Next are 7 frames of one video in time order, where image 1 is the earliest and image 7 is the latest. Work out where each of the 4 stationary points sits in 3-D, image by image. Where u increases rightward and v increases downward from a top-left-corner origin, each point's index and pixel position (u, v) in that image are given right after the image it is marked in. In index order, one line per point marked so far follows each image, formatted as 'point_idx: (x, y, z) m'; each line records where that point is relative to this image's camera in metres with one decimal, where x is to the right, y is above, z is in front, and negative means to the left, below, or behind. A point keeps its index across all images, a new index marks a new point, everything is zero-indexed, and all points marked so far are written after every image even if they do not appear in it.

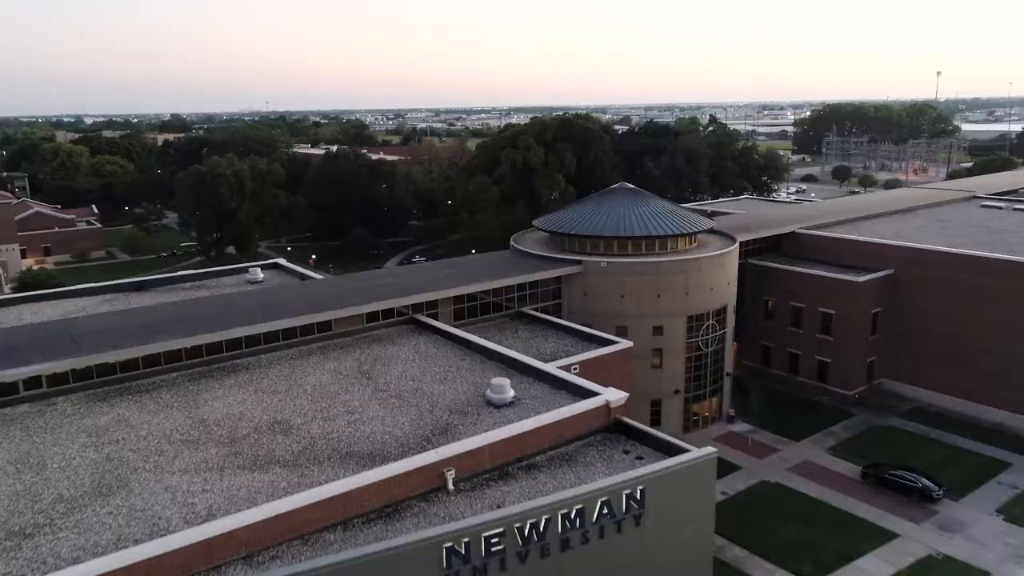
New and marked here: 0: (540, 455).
0: (+0.6, -3.6, +19.8) m
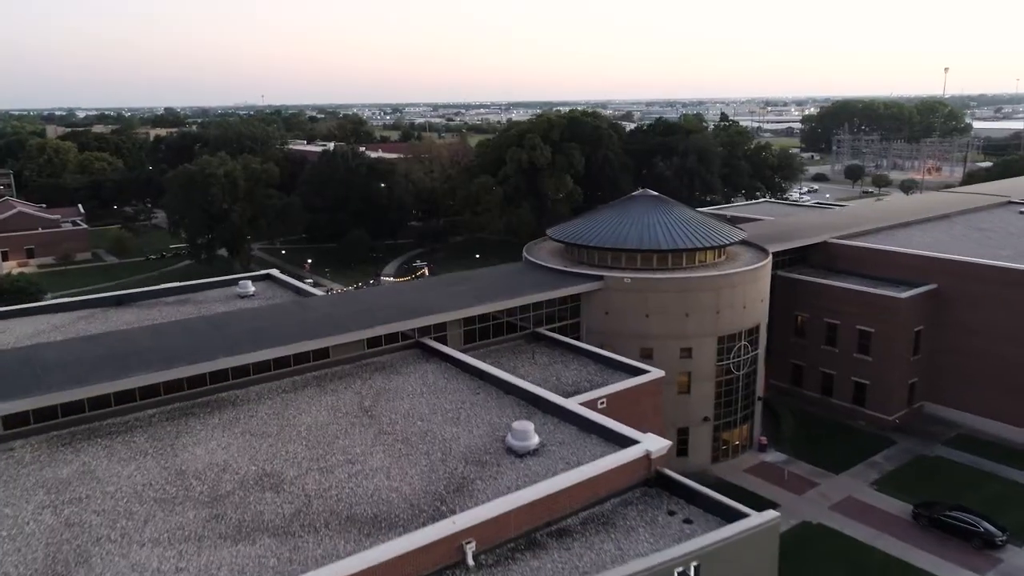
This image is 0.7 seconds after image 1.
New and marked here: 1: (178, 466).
0: (+1.1, -4.3, +17.1) m
1: (-6.7, -3.6, +18.4) m
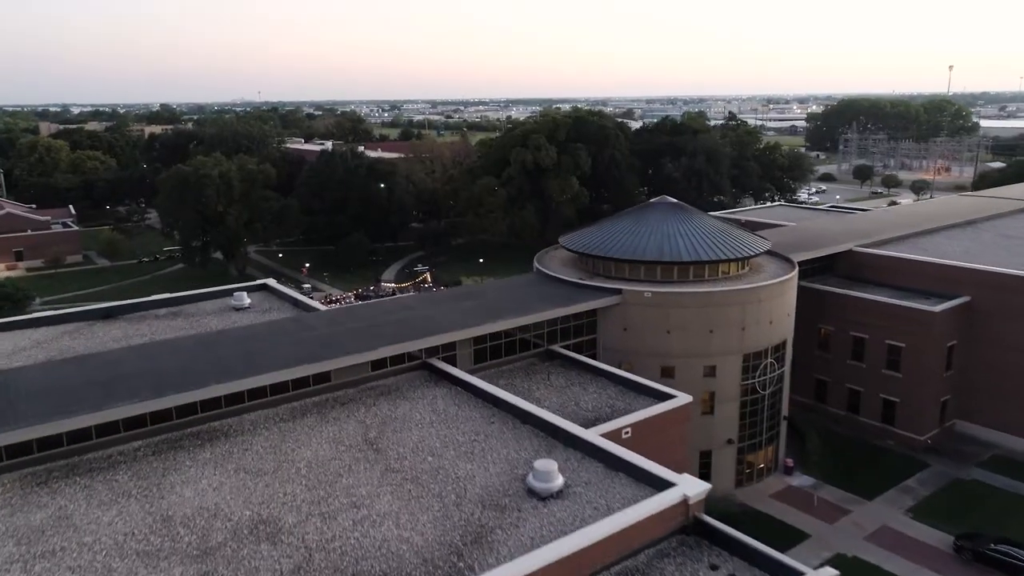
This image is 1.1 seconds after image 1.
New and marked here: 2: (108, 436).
0: (+1.5, -4.7, +15.3) m
1: (-6.3, -4.0, +16.6) m
2: (-8.5, -3.1, +19.2) m
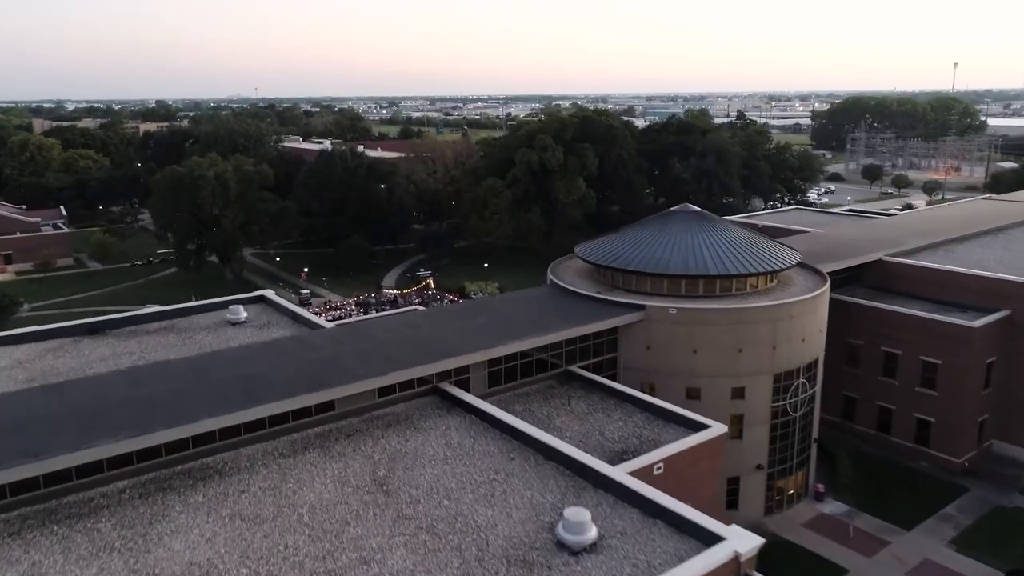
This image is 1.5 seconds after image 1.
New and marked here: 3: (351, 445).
0: (+2.0, -5.2, +13.5) m
1: (-5.8, -4.5, +14.8) m
2: (-8.0, -3.6, +17.4) m
3: (-3.4, -3.3, +19.5) m
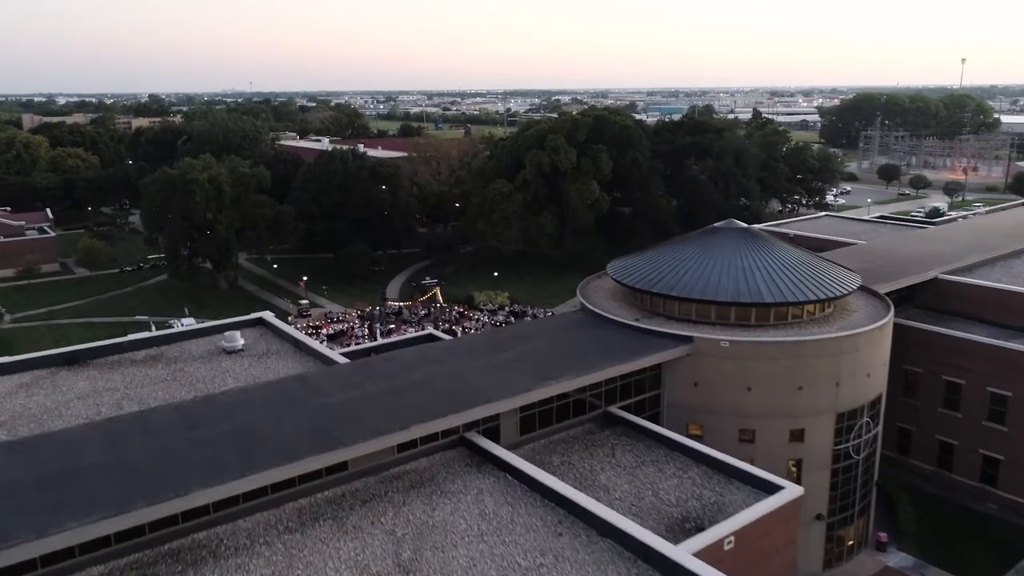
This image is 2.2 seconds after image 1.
0: (+2.8, -6.0, +10.7) m
1: (-5.0, -5.3, +11.9) m
2: (-7.2, -4.4, +14.5) m
3: (-2.6, -4.1, +16.6) m
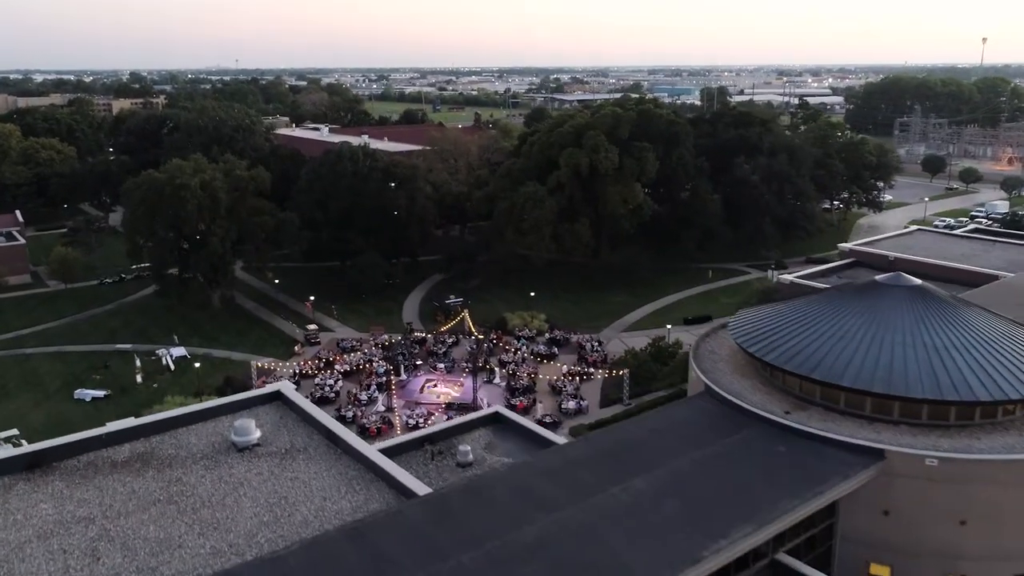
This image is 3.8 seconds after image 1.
0: (+5.3, -8.1, +4.6) m
1: (-2.5, -7.4, +5.7) m
2: (-4.7, -6.4, +8.2) m
3: (-0.2, -6.0, +10.4) m
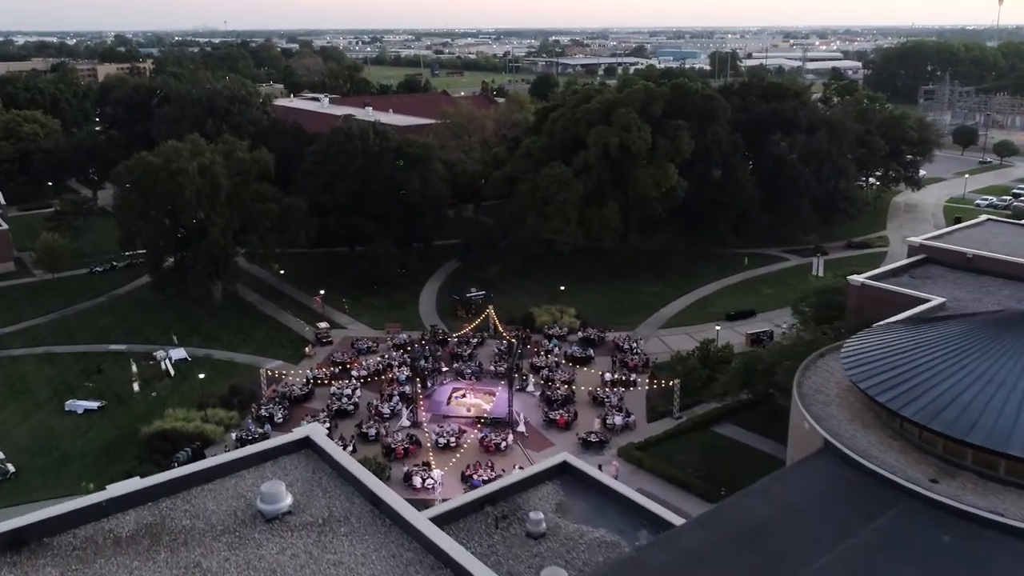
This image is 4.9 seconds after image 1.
0: (+7.0, -9.4, +1.5) m
1: (-0.8, -8.7, +2.5) m
2: (-3.1, -7.6, +4.9) m
3: (+1.4, -7.1, +7.2) m
